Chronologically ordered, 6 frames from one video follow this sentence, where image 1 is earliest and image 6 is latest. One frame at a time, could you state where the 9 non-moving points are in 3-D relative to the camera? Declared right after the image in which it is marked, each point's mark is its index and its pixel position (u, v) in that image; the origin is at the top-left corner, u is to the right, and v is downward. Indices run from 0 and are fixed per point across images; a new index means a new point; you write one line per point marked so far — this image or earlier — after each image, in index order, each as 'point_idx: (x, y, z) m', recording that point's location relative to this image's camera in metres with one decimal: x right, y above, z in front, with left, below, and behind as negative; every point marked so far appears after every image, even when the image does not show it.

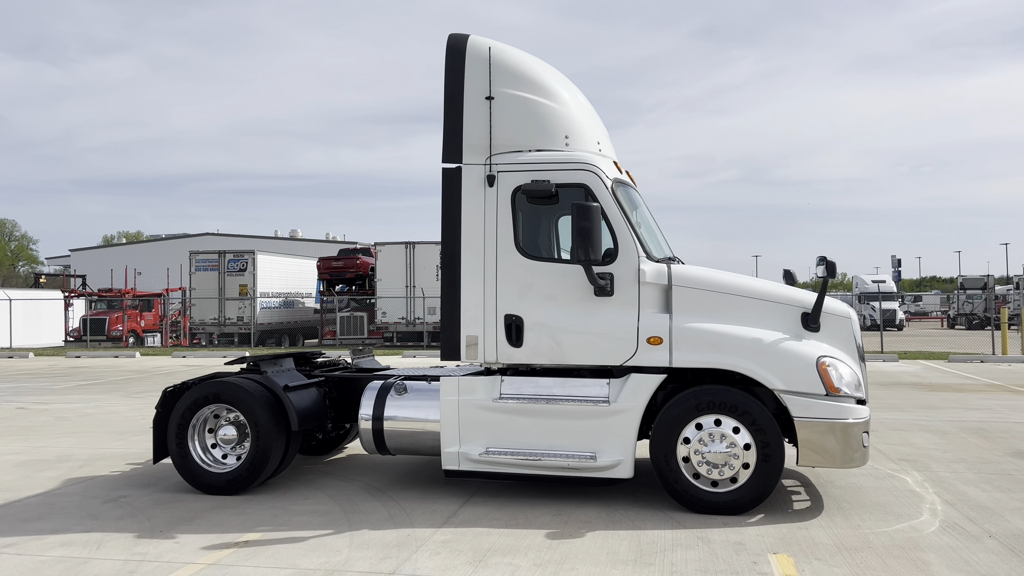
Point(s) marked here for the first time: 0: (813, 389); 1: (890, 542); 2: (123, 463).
0: (+2.0, -0.7, +5.5) m
1: (+2.2, -1.5, +5.0) m
2: (-3.5, -1.6, +7.6) m
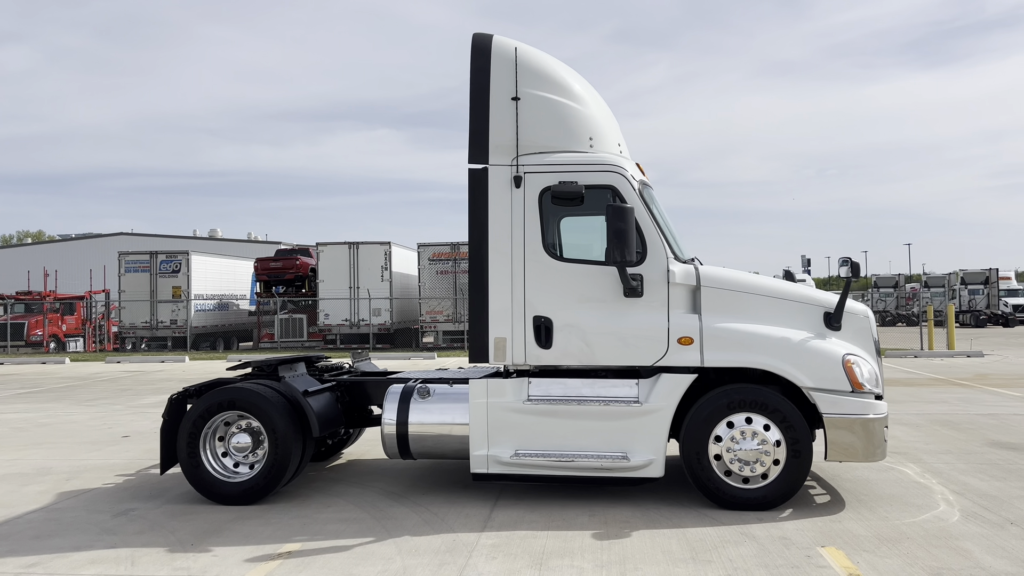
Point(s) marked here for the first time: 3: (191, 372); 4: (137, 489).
0: (+2.2, -0.7, +5.7) m
1: (+2.5, -1.5, +5.2) m
2: (-3.4, -1.6, +7.3) m
3: (-6.8, -1.8, +17.9) m
4: (-2.9, -1.6, +6.6) m
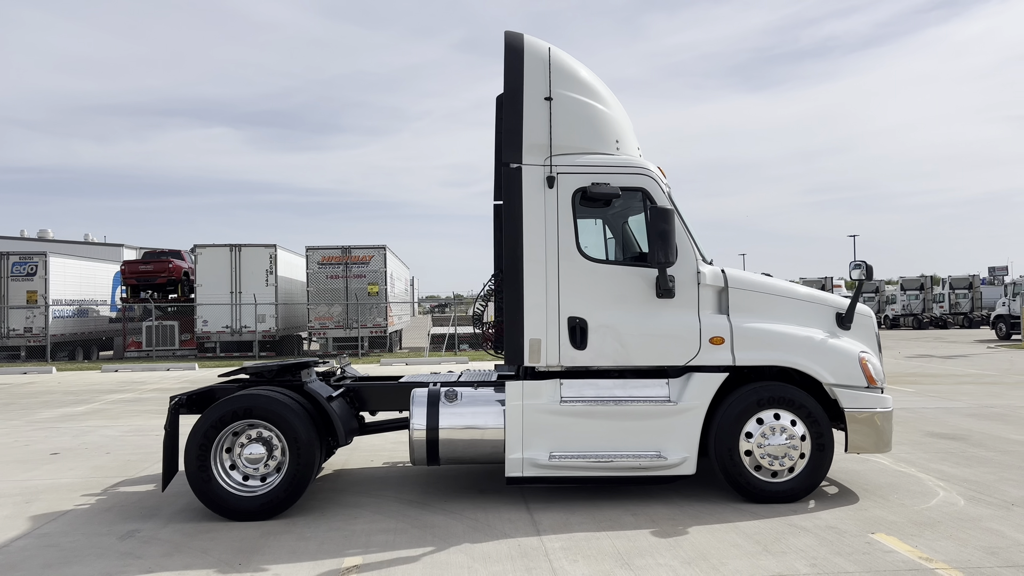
0: (+2.5, -0.7, +6.0) m
1: (+2.9, -1.5, +5.6) m
2: (-3.4, -1.6, +6.6) m
3: (-8.6, -1.8, +16.5) m
4: (-2.7, -1.6, +6.0) m
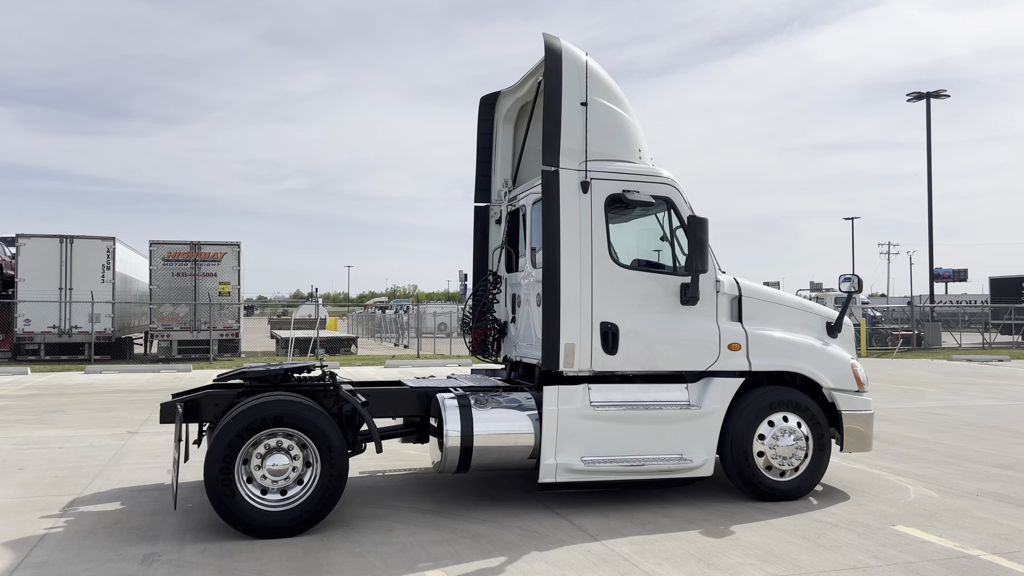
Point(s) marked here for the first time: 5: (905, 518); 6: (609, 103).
0: (+2.6, -0.8, +6.5) m
1: (+3.1, -1.6, +6.2) m
2: (-3.2, -1.6, +5.8) m
3: (-10.5, -1.7, +14.2) m
4: (-2.5, -1.5, +5.4) m
5: (+2.7, -1.6, +5.8) m
6: (+0.7, +1.3, +6.1) m
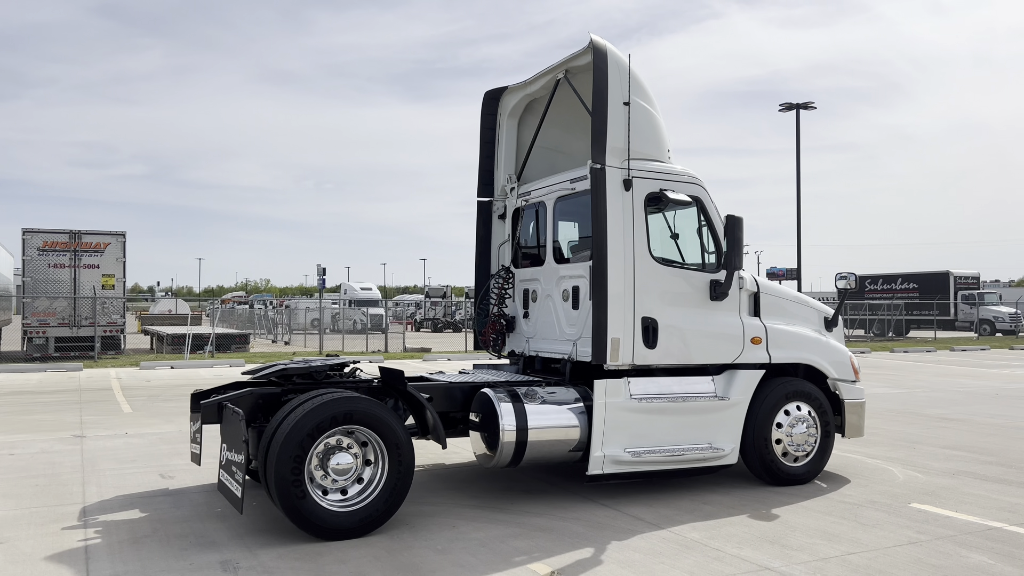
0: (+2.8, -0.7, +7.0) m
1: (+3.3, -1.6, +6.7) m
2: (-2.8, -1.5, +5.3) m
3: (-11.5, -1.5, +12.4) m
4: (-2.0, -1.5, +5.0) m
5: (+3.0, -1.6, +6.3) m
6: (+1.0, +1.4, +6.3) m
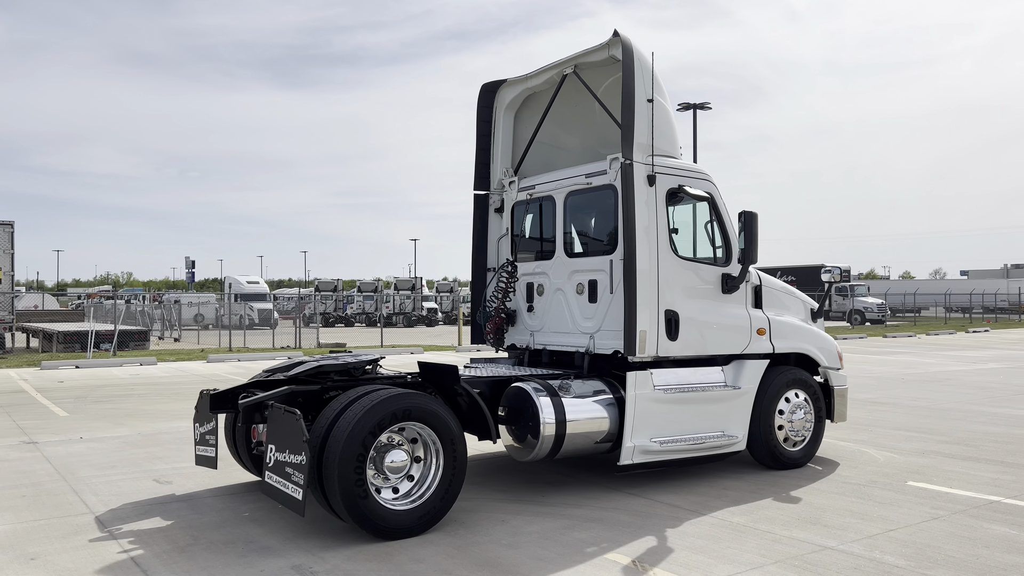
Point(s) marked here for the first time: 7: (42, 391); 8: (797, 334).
0: (+2.8, -0.7, +7.5) m
1: (+3.4, -1.5, +7.3) m
2: (-2.5, -1.5, +4.9) m
3: (-12.0, -1.5, +10.7) m
4: (-1.7, -1.5, +4.8) m
5: (+3.1, -1.5, +6.8) m
6: (+1.2, +1.4, +6.5) m
7: (-7.1, -1.6, +12.8) m
8: (+2.4, -0.4, +7.1) m
